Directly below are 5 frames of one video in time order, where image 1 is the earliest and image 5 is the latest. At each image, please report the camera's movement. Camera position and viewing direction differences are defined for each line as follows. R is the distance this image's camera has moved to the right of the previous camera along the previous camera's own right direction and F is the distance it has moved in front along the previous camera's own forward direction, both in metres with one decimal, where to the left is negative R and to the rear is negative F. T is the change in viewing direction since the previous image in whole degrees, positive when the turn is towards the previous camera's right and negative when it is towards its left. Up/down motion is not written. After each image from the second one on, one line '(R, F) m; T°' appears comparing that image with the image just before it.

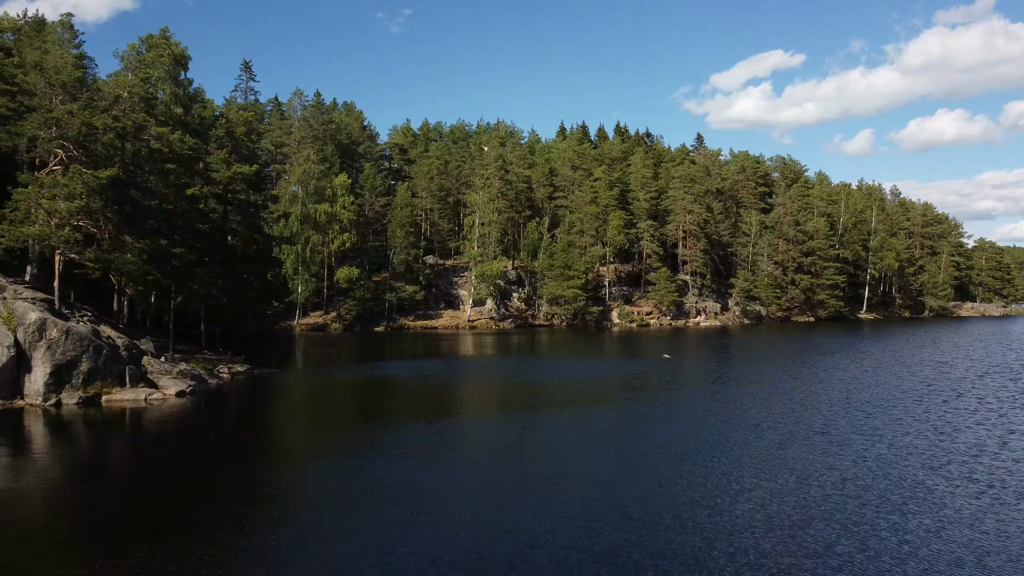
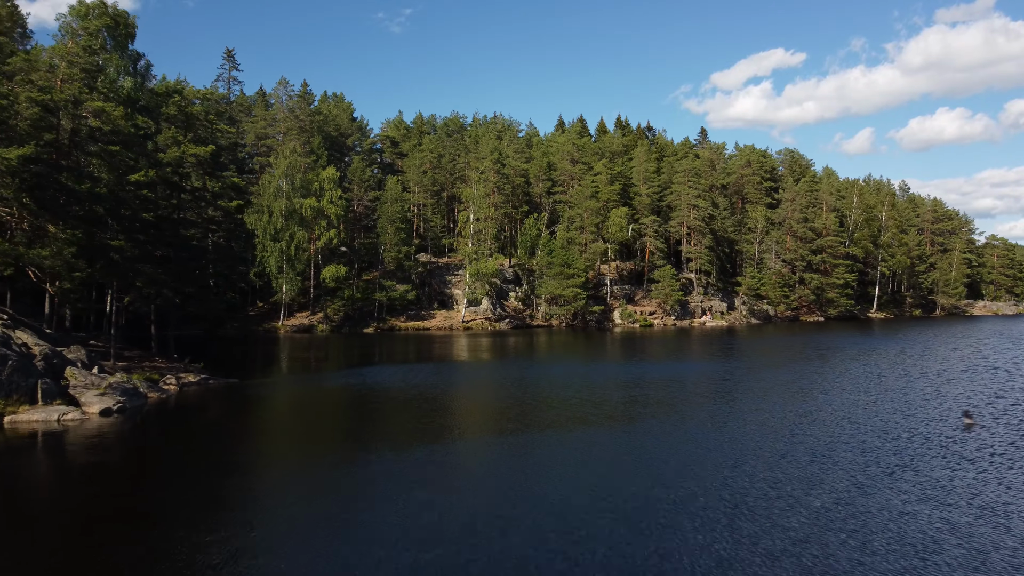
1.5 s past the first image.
(+0.4, +3.2) m; 0°
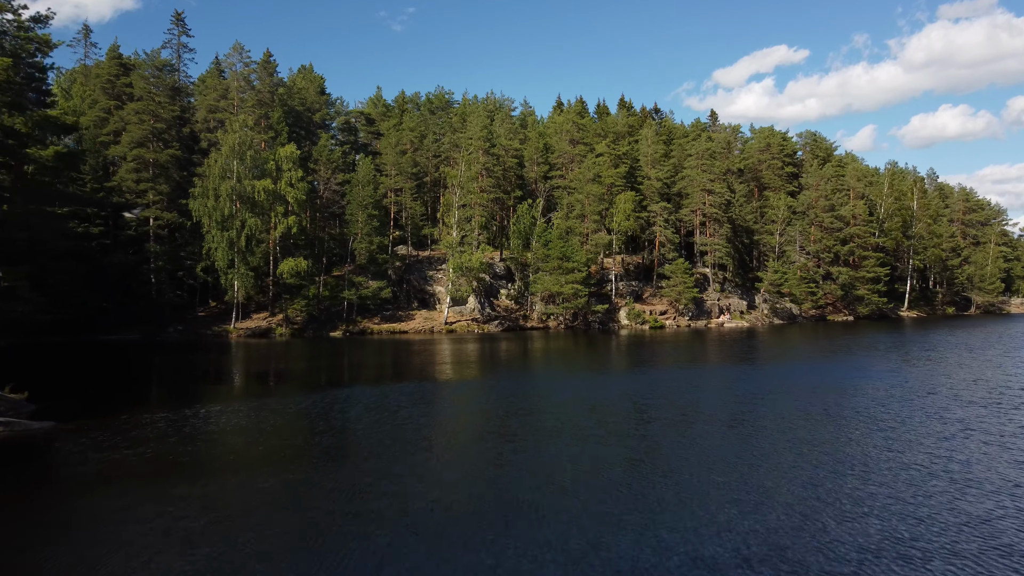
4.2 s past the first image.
(+1.2, +8.4) m; 0°
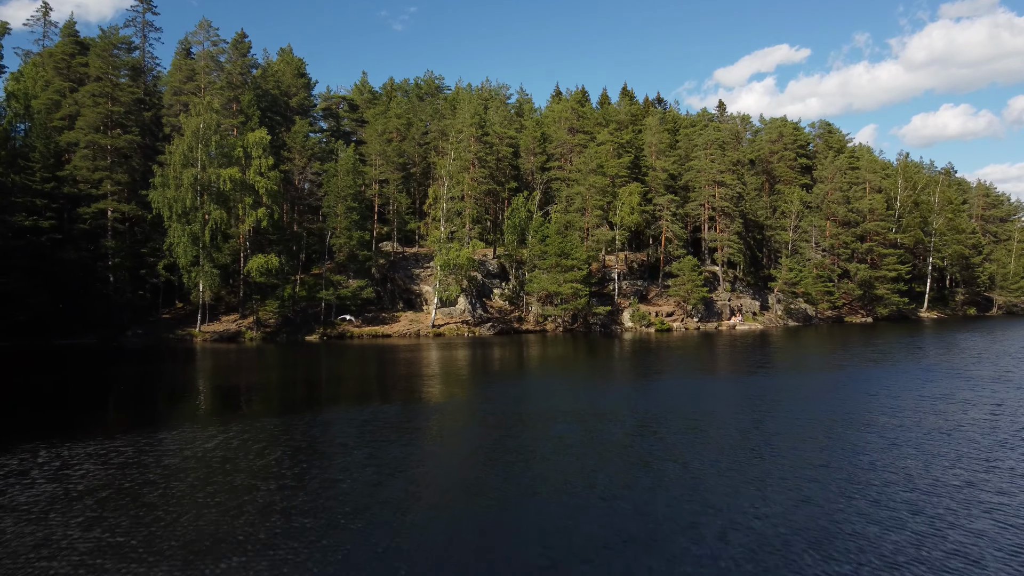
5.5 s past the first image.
(+0.7, +4.7) m; 0°
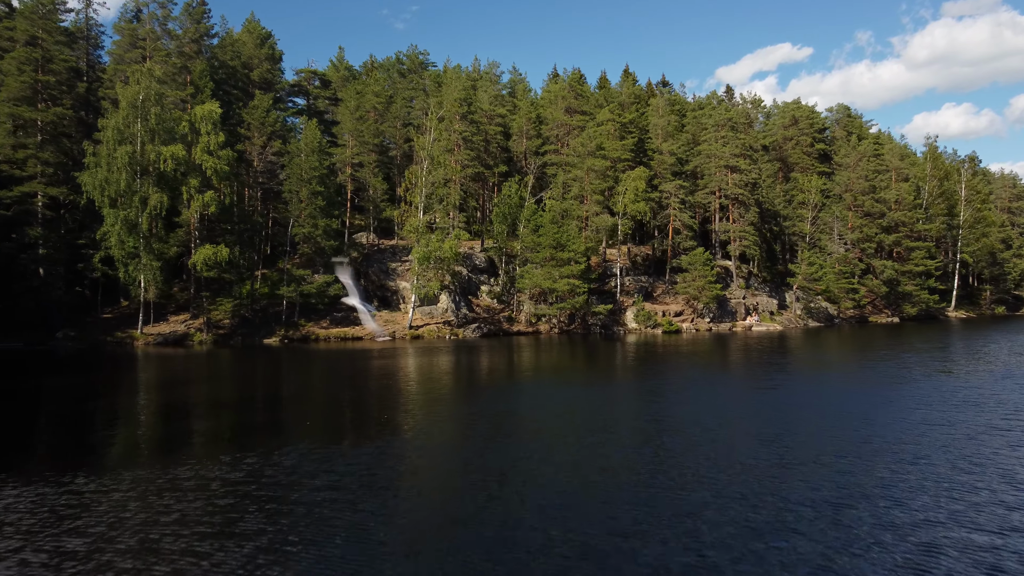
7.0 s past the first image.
(+1.1, +6.0) m; 0°
